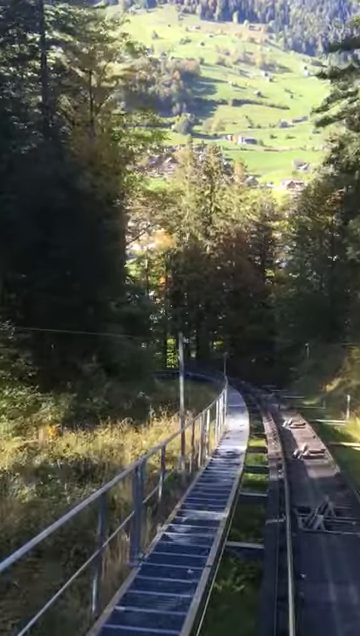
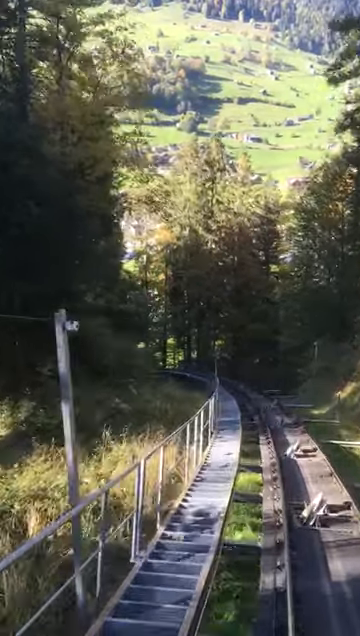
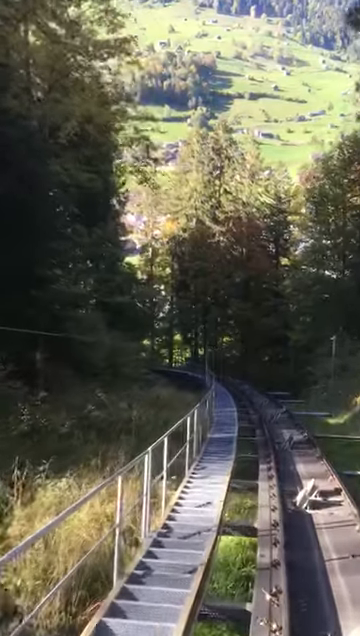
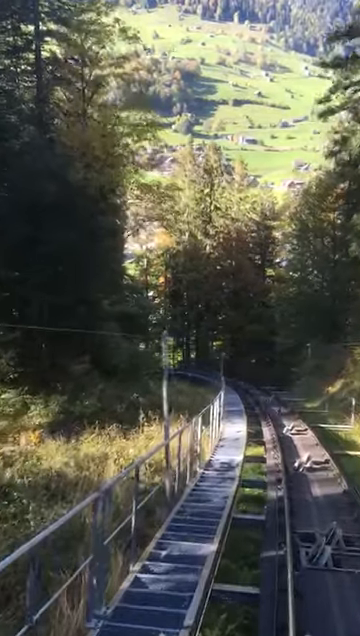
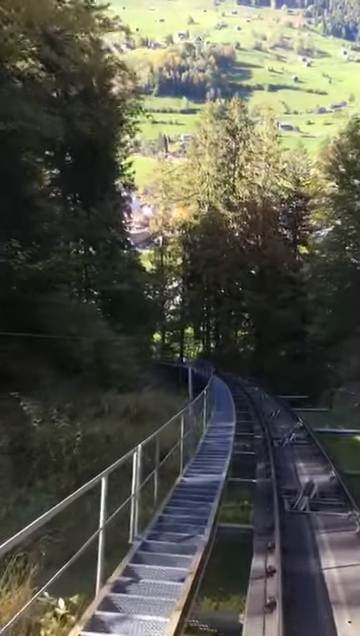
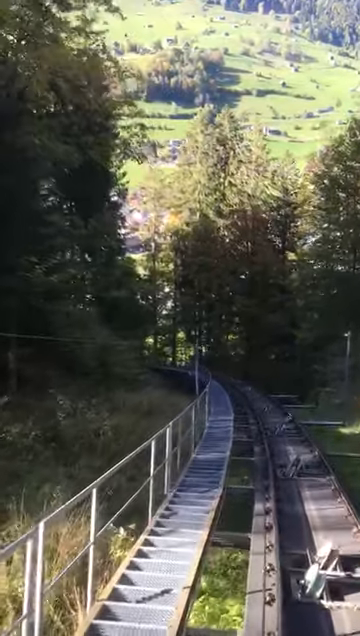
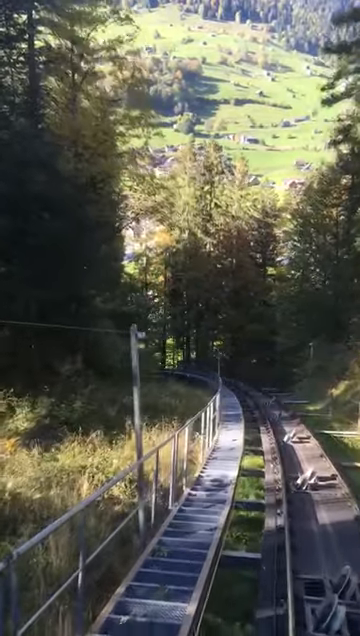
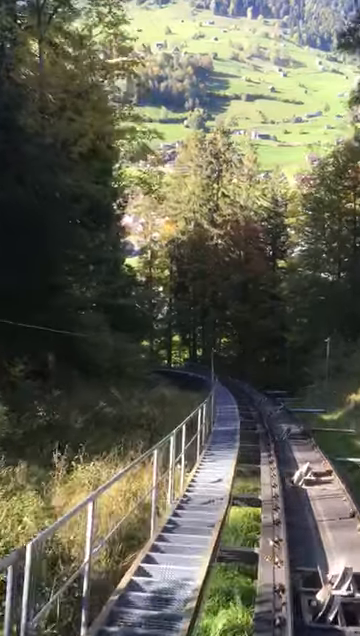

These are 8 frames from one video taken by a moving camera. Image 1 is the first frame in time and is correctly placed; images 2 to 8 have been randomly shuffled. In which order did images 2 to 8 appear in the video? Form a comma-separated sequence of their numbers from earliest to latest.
4, 7, 2, 8, 3, 6, 5
